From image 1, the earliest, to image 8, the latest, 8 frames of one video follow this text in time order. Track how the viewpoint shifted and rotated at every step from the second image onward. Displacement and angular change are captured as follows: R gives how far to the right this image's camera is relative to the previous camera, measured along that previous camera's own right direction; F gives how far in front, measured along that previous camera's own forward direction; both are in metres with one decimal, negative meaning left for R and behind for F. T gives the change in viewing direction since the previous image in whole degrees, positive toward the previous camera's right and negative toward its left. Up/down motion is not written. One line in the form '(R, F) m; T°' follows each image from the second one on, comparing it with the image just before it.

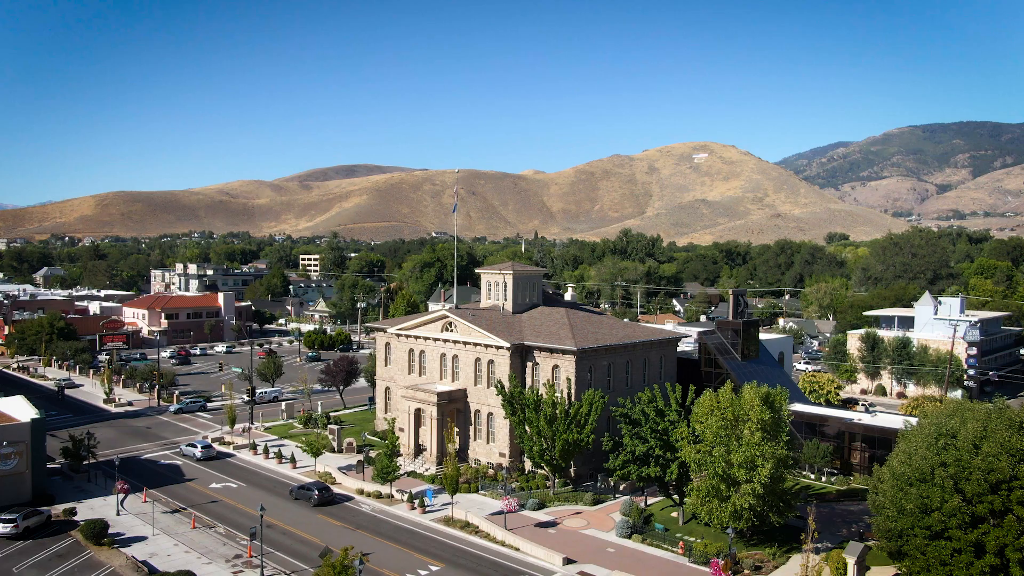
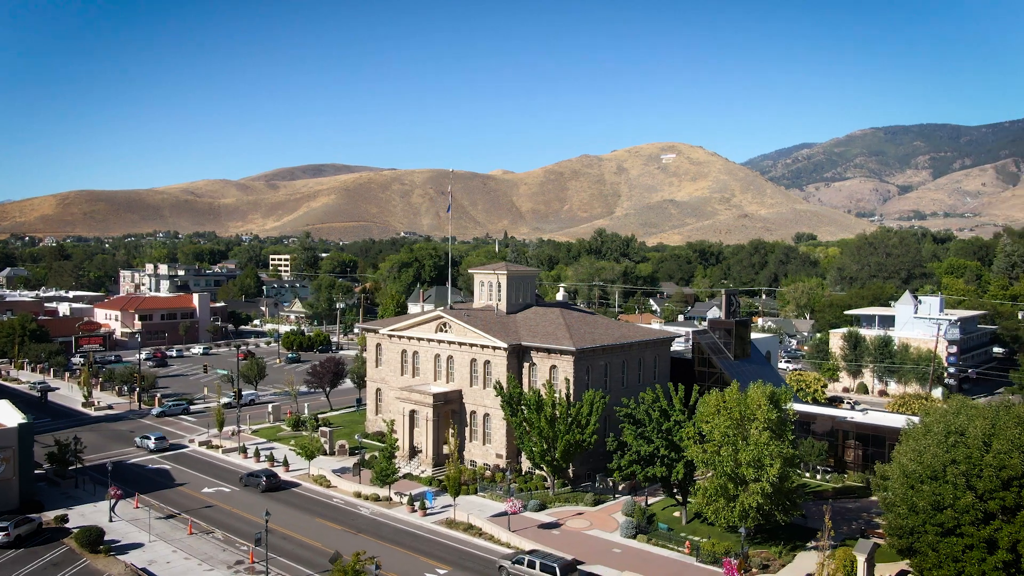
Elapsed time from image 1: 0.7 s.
(-1.5, +0.3) m; +2°
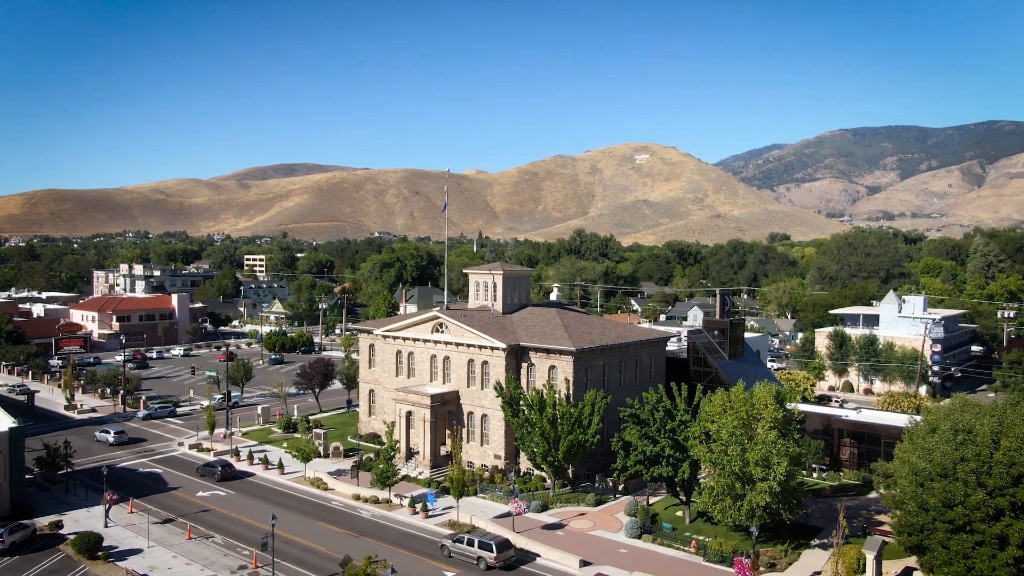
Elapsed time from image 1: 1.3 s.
(-1.3, +0.2) m; +2°
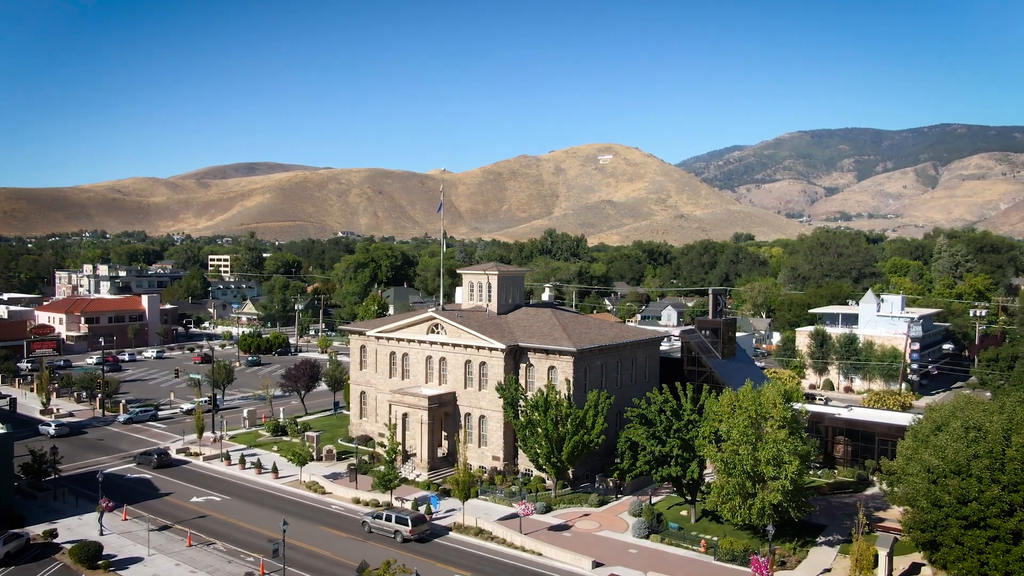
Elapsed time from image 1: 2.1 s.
(-1.9, +0.3) m; +2°
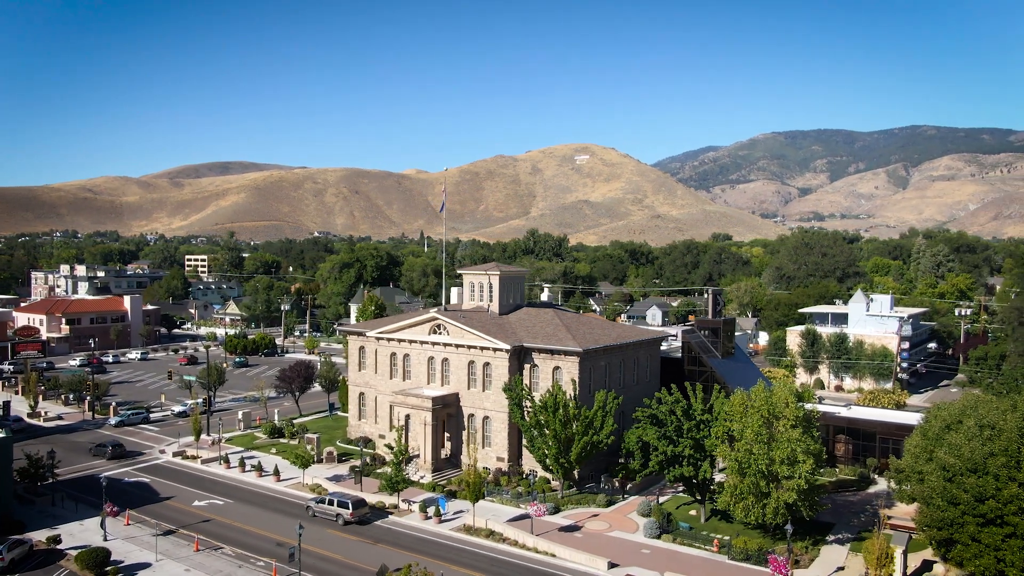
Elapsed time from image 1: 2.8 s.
(-1.5, +0.2) m; +2°
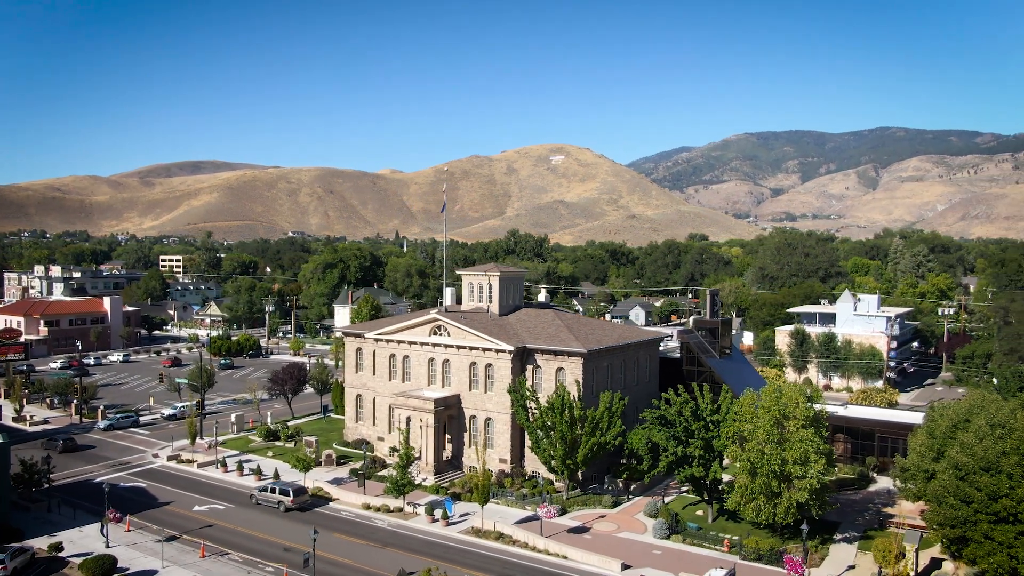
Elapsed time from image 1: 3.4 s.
(-1.5, +0.2) m; +2°
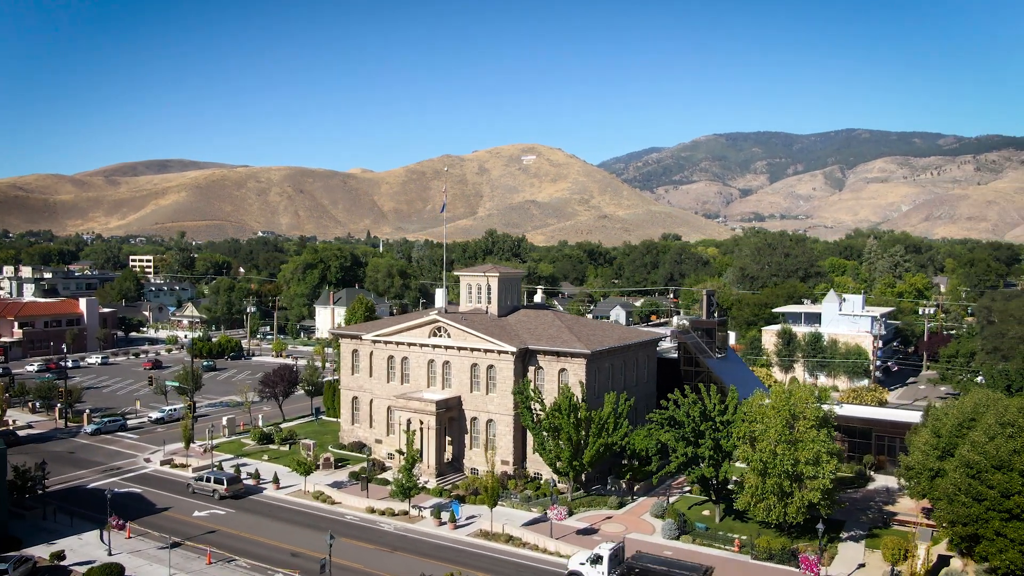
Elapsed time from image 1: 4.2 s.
(-1.7, +0.2) m; +2°
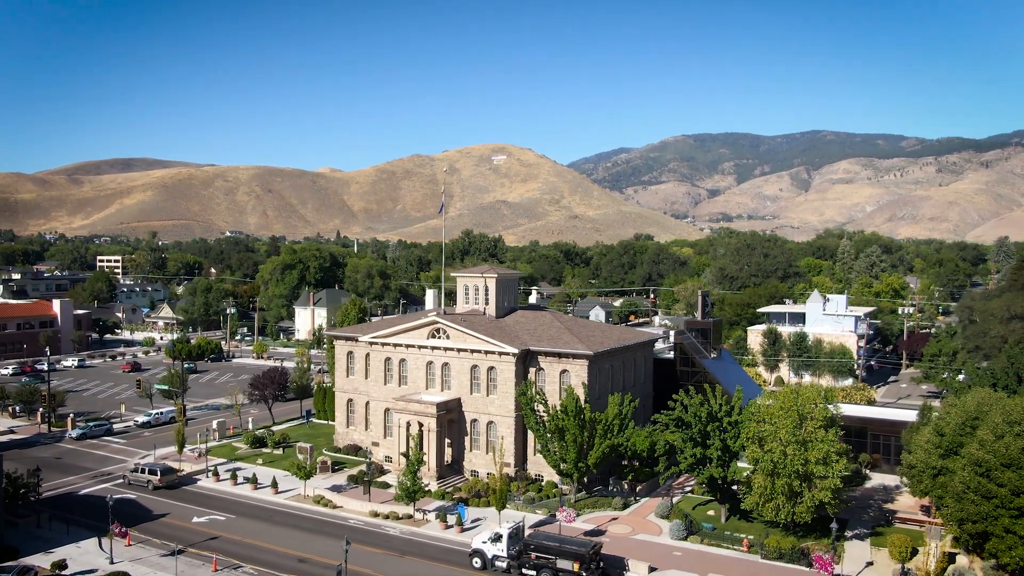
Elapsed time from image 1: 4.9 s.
(-1.7, +0.2) m; +2°
